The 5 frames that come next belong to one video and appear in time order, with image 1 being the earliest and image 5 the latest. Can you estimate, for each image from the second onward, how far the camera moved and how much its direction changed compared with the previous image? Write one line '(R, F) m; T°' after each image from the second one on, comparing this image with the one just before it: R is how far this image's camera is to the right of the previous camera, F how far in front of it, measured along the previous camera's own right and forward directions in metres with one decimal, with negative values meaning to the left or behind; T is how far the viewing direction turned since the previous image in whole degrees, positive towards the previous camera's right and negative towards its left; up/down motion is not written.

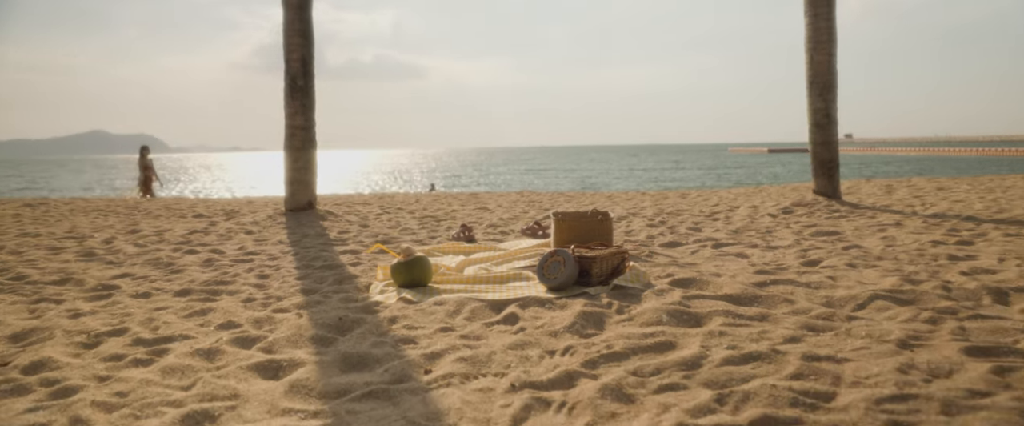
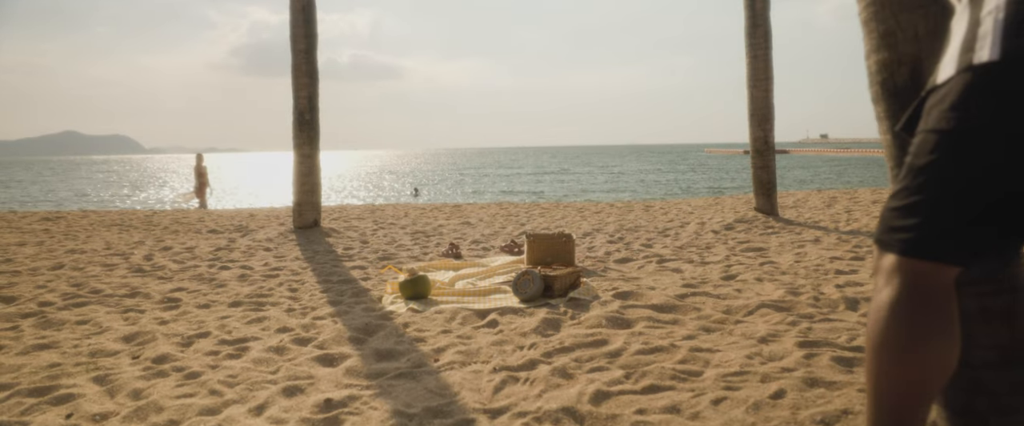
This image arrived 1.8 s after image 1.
(0.0, -1.3) m; +2°
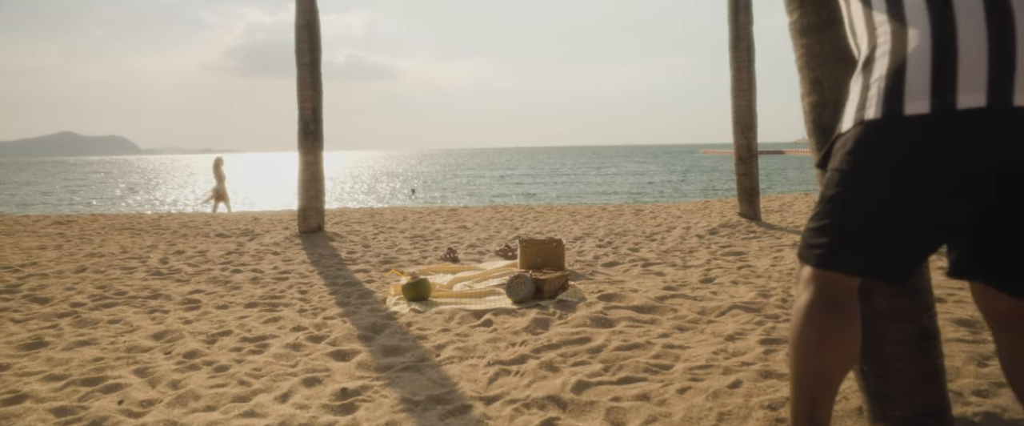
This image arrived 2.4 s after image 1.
(0.0, -0.5) m; 0°
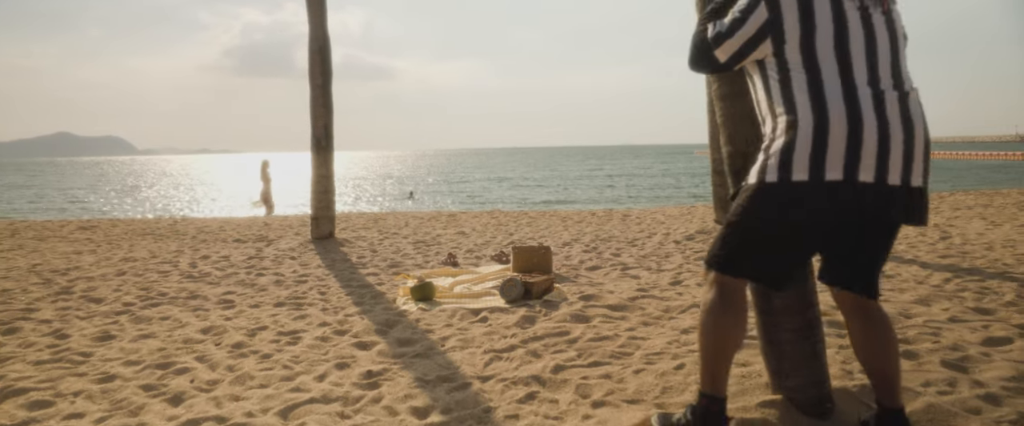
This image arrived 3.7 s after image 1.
(0.0, -1.0) m; 0°
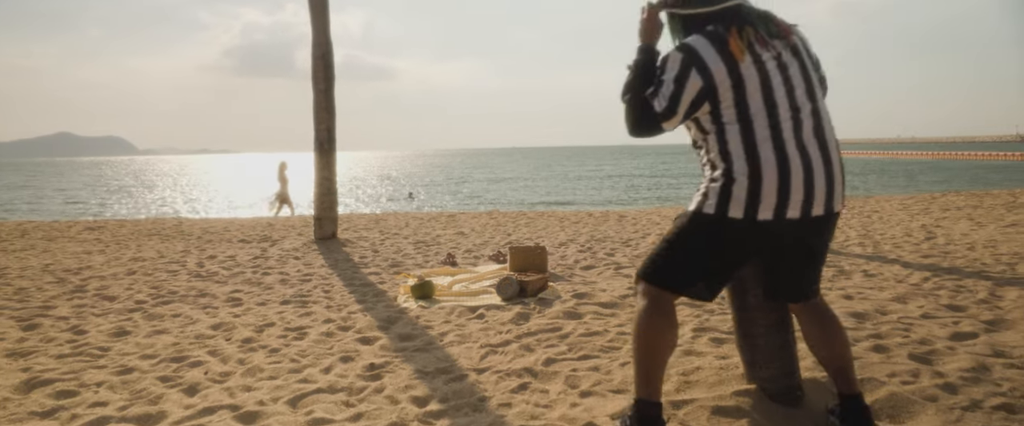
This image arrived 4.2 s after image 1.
(0.0, -0.3) m; 0°
